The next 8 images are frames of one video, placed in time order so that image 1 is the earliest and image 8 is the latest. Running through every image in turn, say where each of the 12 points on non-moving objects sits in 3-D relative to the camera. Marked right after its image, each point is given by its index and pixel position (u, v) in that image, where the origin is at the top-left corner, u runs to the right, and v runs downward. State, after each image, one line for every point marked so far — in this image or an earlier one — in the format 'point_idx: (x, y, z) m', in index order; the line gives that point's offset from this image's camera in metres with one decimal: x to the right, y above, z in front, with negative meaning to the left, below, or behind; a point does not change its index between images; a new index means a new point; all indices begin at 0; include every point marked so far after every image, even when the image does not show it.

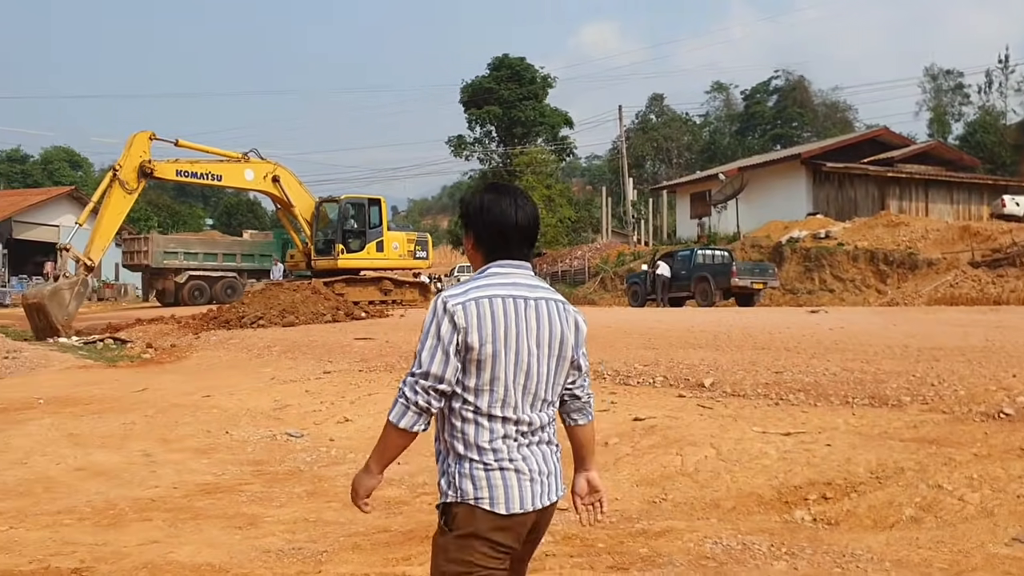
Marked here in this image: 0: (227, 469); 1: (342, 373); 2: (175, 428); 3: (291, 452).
0: (-1.7, -1.1, +6.3) m
1: (-1.9, -1.0, +11.3) m
2: (-2.7, -1.1, +8.1) m
3: (-1.5, -1.1, +7.0) m
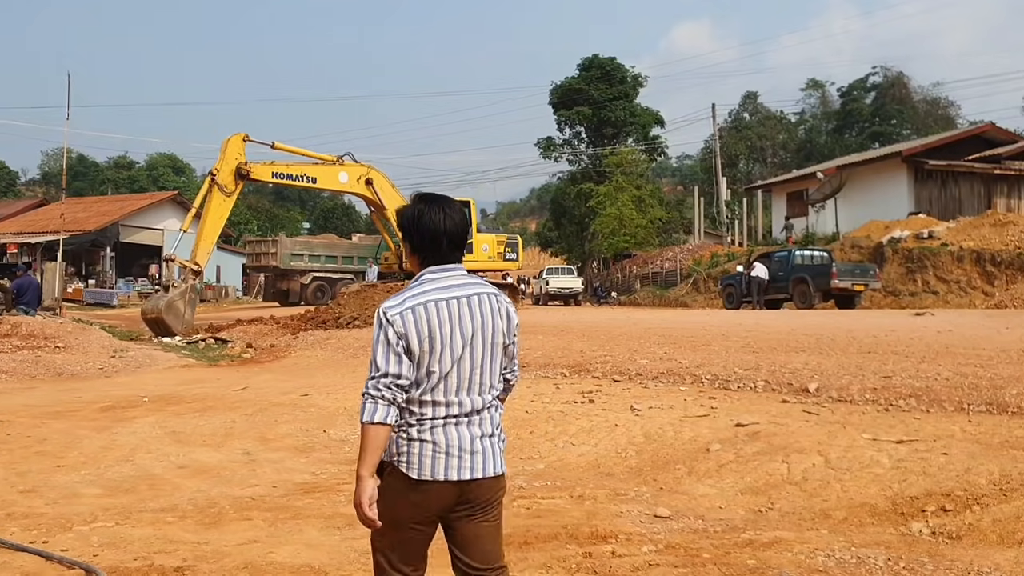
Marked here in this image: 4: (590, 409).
0: (-1.1, -1.1, +6.3) m
1: (-0.9, -1.0, +11.3) m
2: (-1.9, -1.1, +8.2) m
3: (-0.9, -1.1, +7.0) m
4: (+0.6, -0.9, +7.7) m
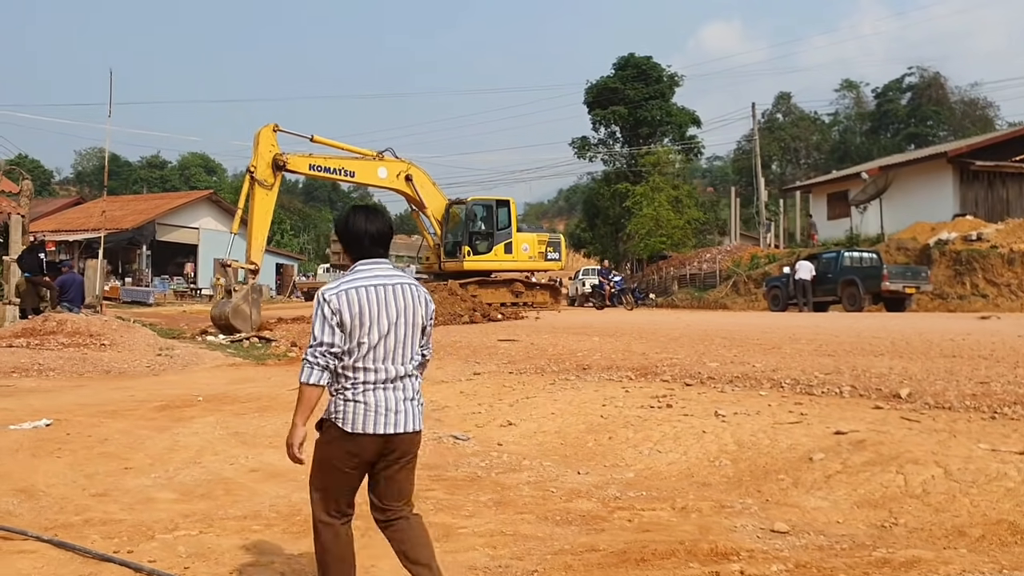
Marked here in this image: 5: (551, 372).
0: (-0.6, -1.1, +6.0) m
1: (-0.2, -1.0, +11.0) m
2: (-1.4, -1.1, +7.9) m
3: (-0.3, -1.1, +6.7) m
4: (+1.2, -0.9, +7.4) m
5: (+0.4, -0.9, +10.6) m
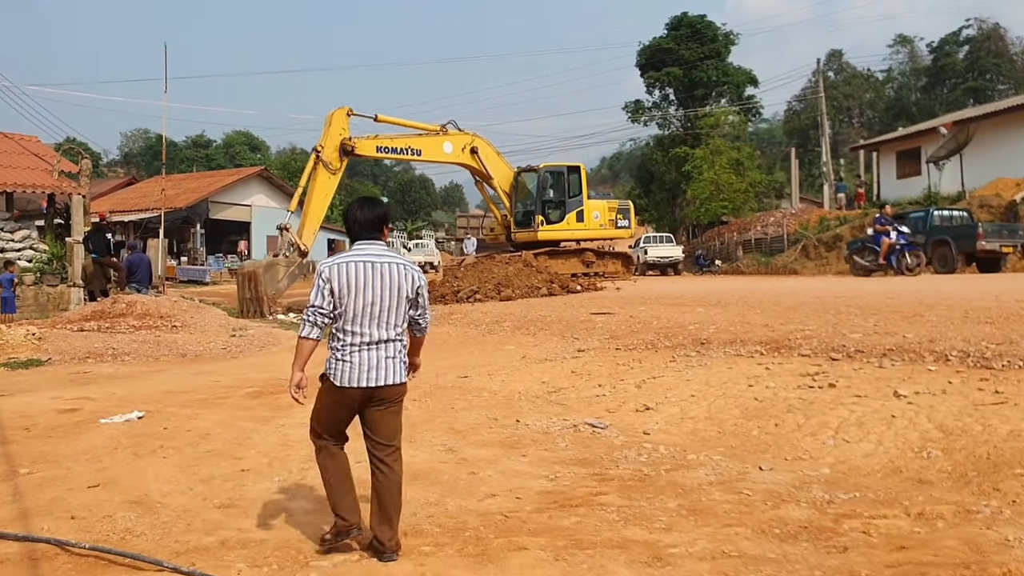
0: (+0.3, -1.0, +5.2) m
1: (+0.9, -0.6, +10.2) m
2: (-0.4, -0.9, +7.2) m
3: (+0.6, -0.9, +5.9) m
4: (+2.1, -0.7, +6.5) m
5: (+1.5, -0.6, +9.7) m
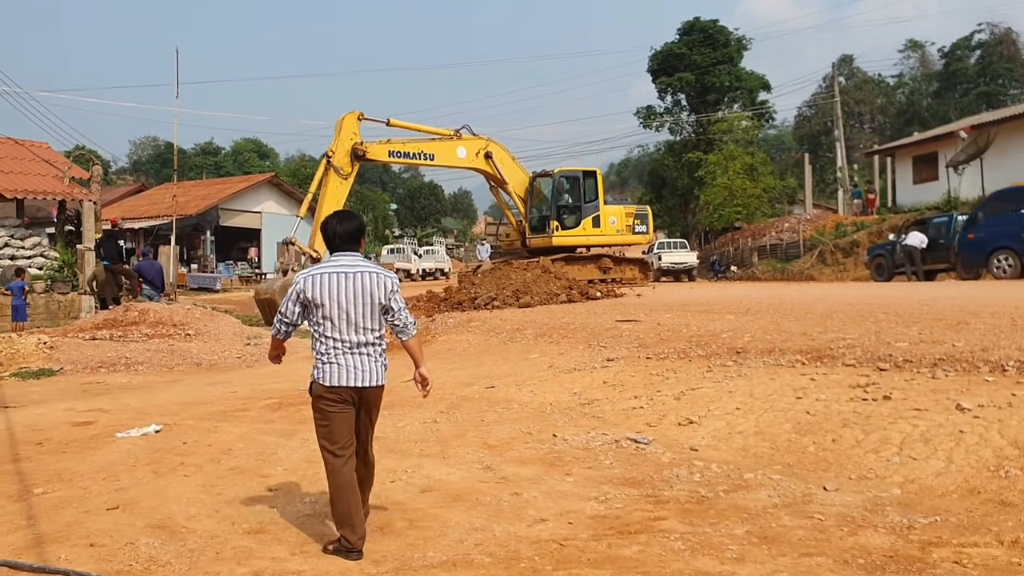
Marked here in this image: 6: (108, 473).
0: (+0.5, -1.0, +4.9) m
1: (+1.1, -0.7, +9.9) m
2: (-0.2, -1.0, +6.8) m
3: (+0.8, -1.0, +5.5) m
4: (+2.3, -0.7, +6.2) m
5: (+1.7, -0.6, +9.4) m
6: (-2.3, -1.0, +5.7) m
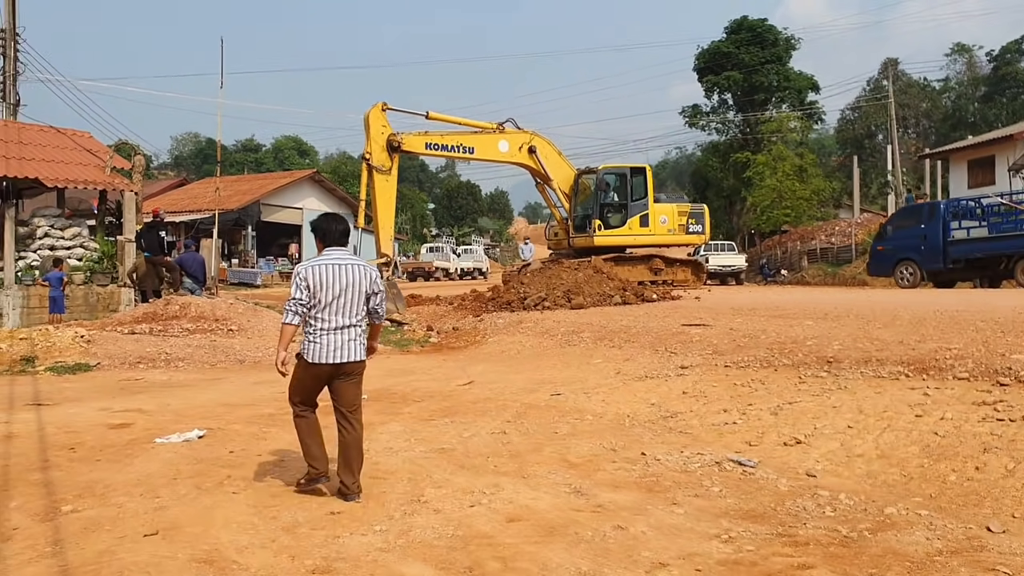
0: (+0.9, -1.0, +4.1) m
1: (+1.7, -0.7, +9.1) m
2: (+0.3, -1.0, +6.1) m
3: (+1.3, -1.0, +4.8) m
4: (+2.8, -0.8, +5.3) m
5: (+2.3, -0.7, +8.6) m
6: (-1.8, -1.0, +5.0) m
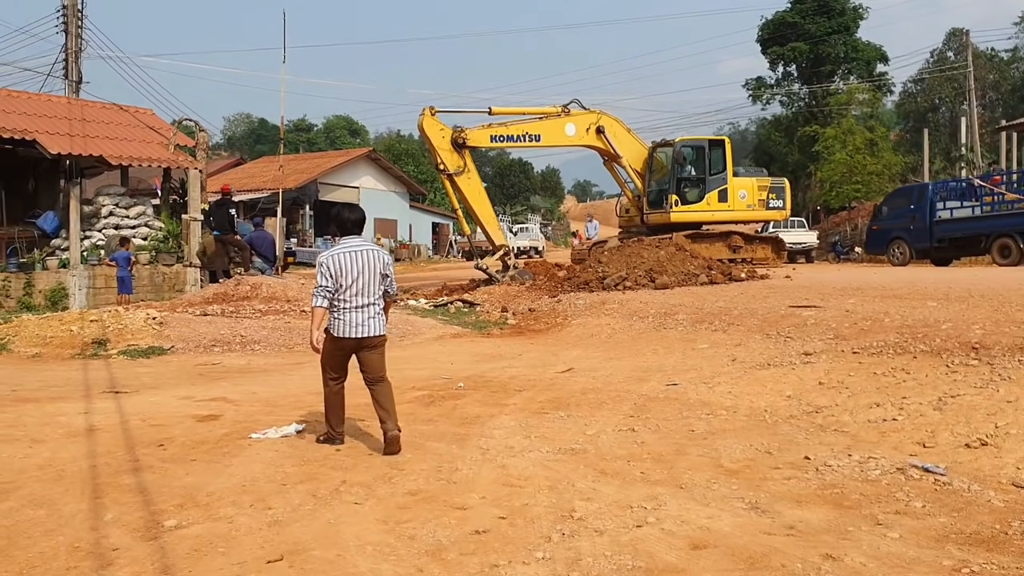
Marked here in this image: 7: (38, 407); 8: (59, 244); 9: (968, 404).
0: (+1.6, -0.9, +3.4) m
1: (+2.6, -0.5, +8.3) m
2: (+1.1, -0.9, +5.4) m
3: (+2.0, -0.9, +4.0) m
4: (+3.5, -0.7, +4.5) m
5: (+3.2, -0.5, +7.8) m
6: (-1.1, -0.9, +4.4) m
7: (-3.5, -0.9, +7.4) m
8: (-7.0, +0.7, +15.4) m
9: (+2.7, -0.7, +6.0) m
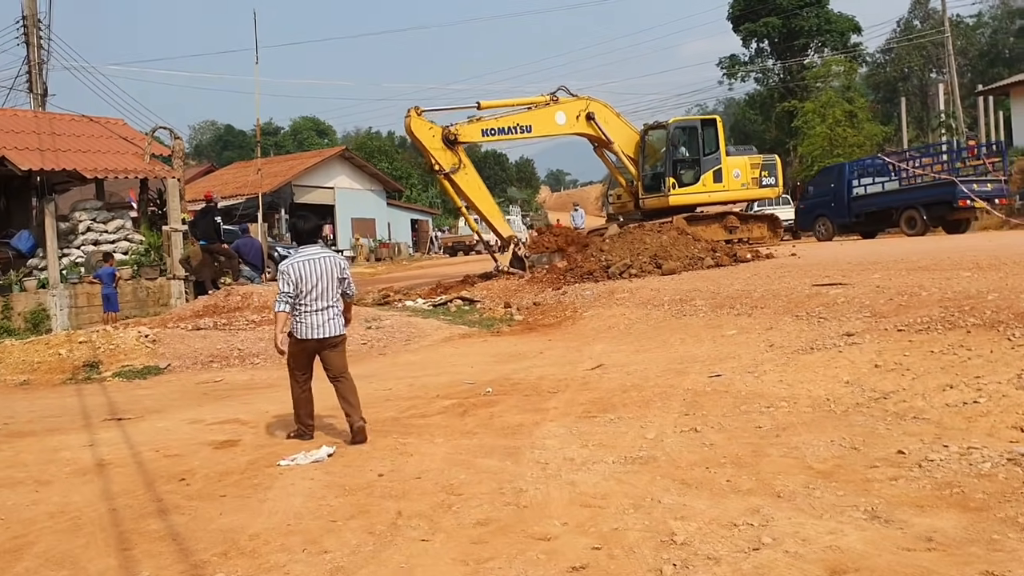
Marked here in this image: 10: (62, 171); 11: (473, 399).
0: (+1.9, -0.8, +3.0) m
1: (+2.8, -0.4, +7.9) m
2: (+1.4, -0.8, +4.9) m
3: (+2.3, -0.8, +3.6) m
4: (+3.8, -0.5, +4.1) m
5: (+3.4, -0.3, +7.3) m
6: (-0.8, -1.0, +3.9) m
7: (-3.2, -1.0, +6.8) m
8: (-7.0, +0.4, +14.8) m
9: (+3.0, -0.5, +5.6) m
10: (-6.7, +1.7, +15.0) m
11: (-0.3, -0.8, +7.1) m
